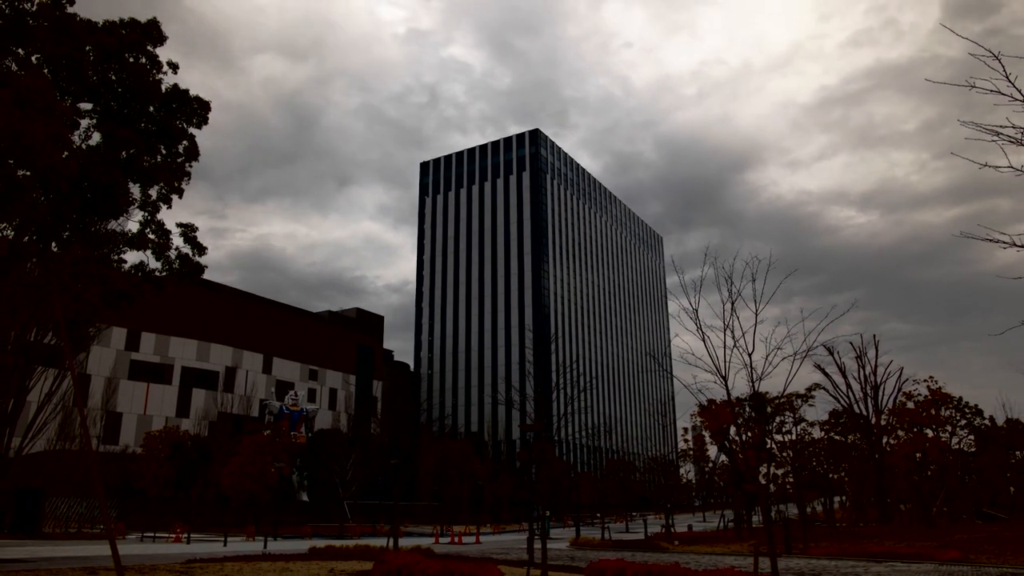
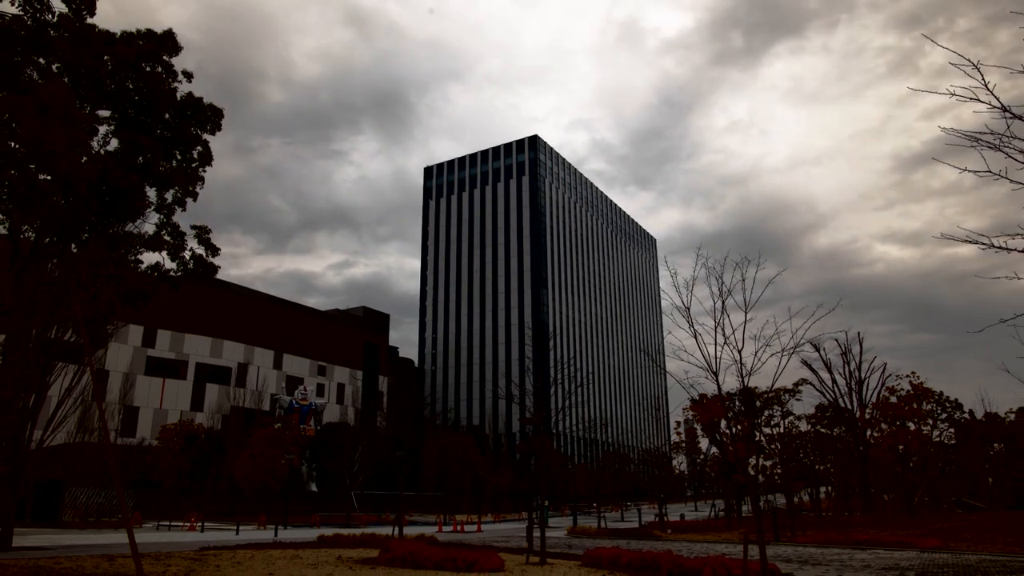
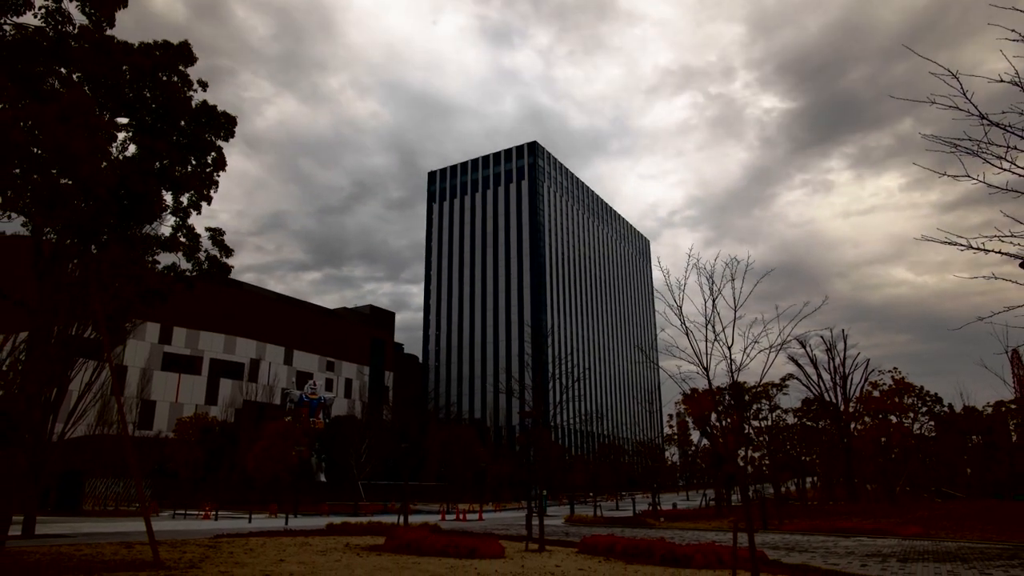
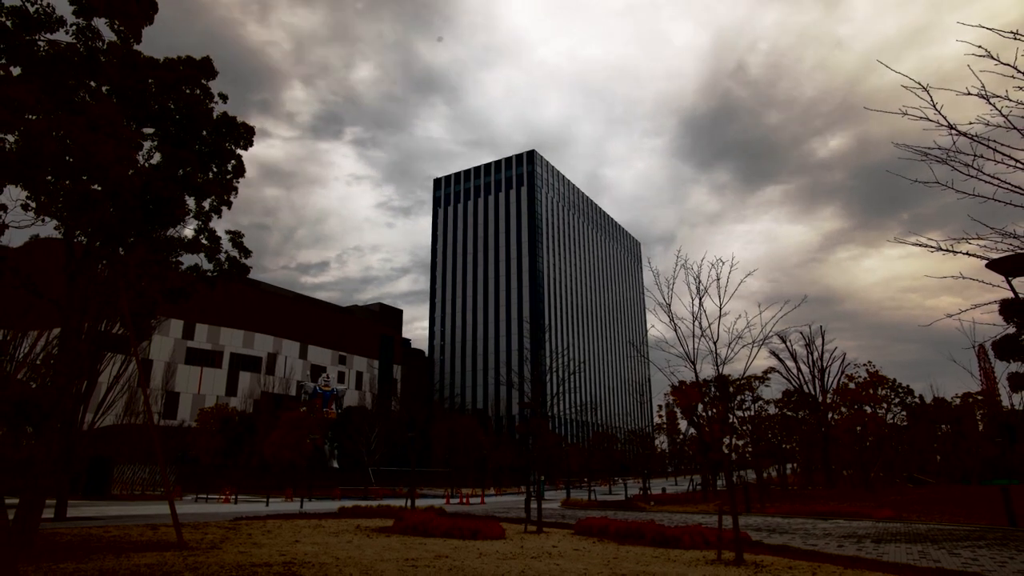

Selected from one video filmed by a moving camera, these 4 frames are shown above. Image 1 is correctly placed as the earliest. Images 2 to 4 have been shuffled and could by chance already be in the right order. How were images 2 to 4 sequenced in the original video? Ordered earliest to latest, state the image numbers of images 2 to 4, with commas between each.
2, 3, 4
